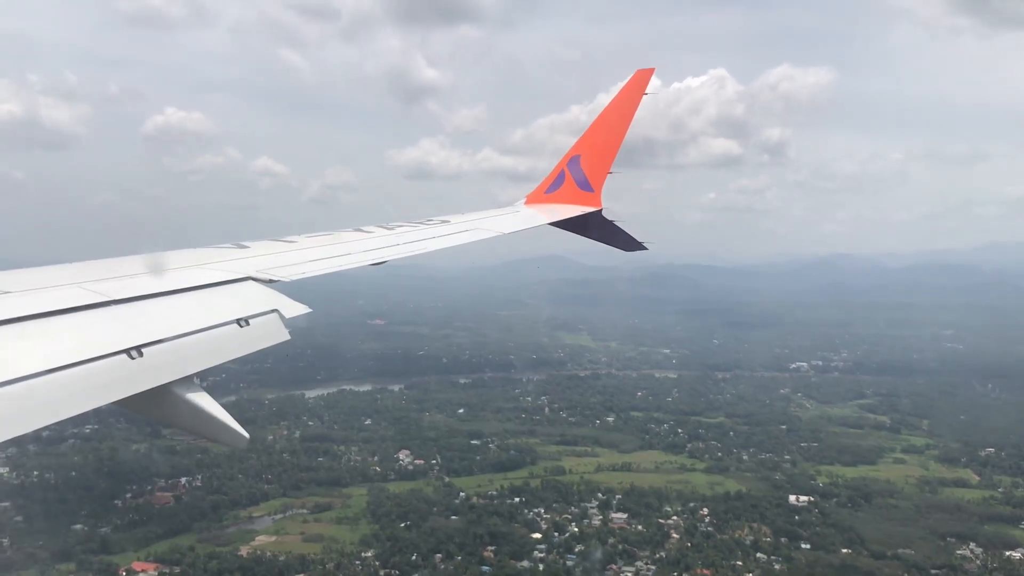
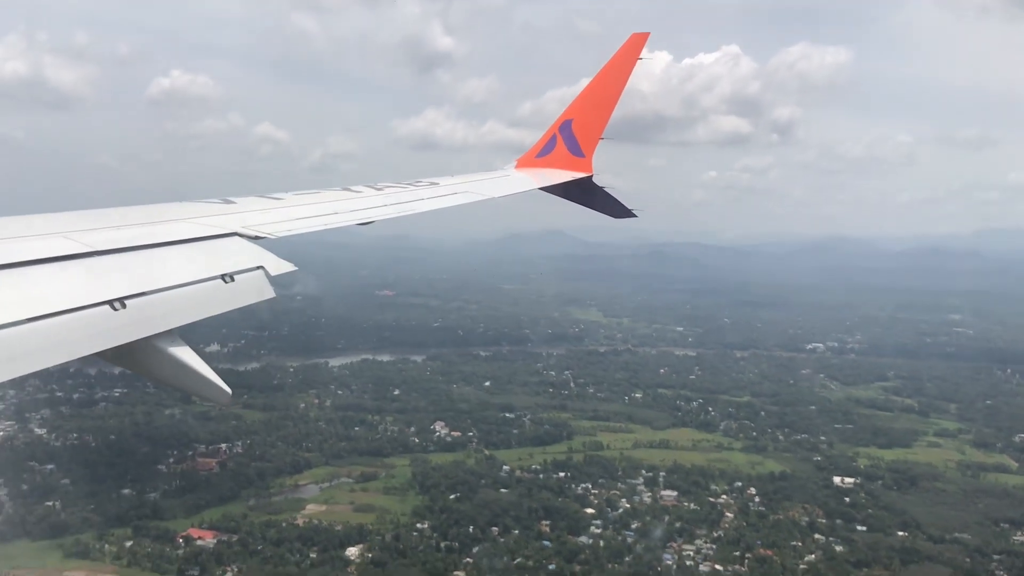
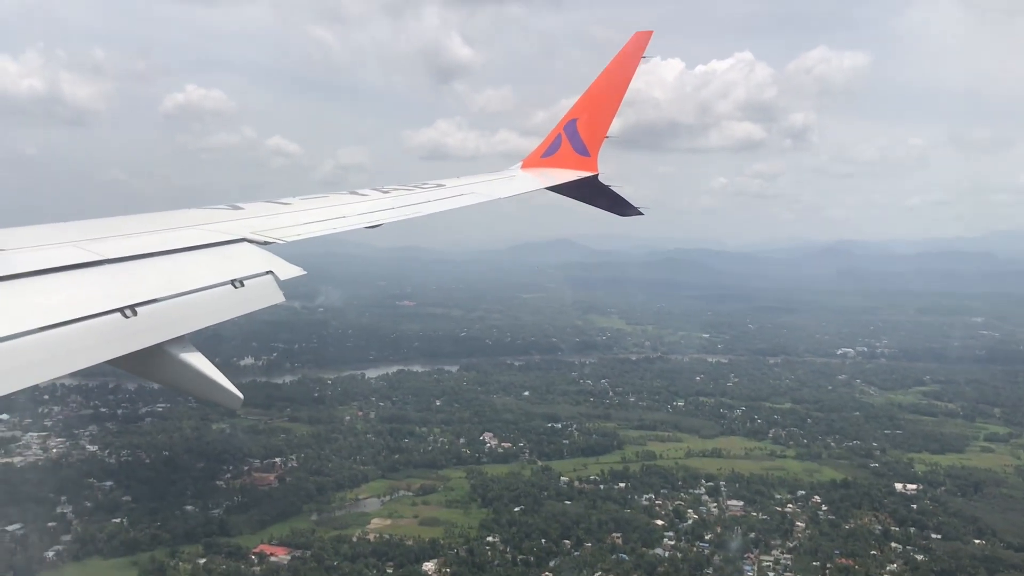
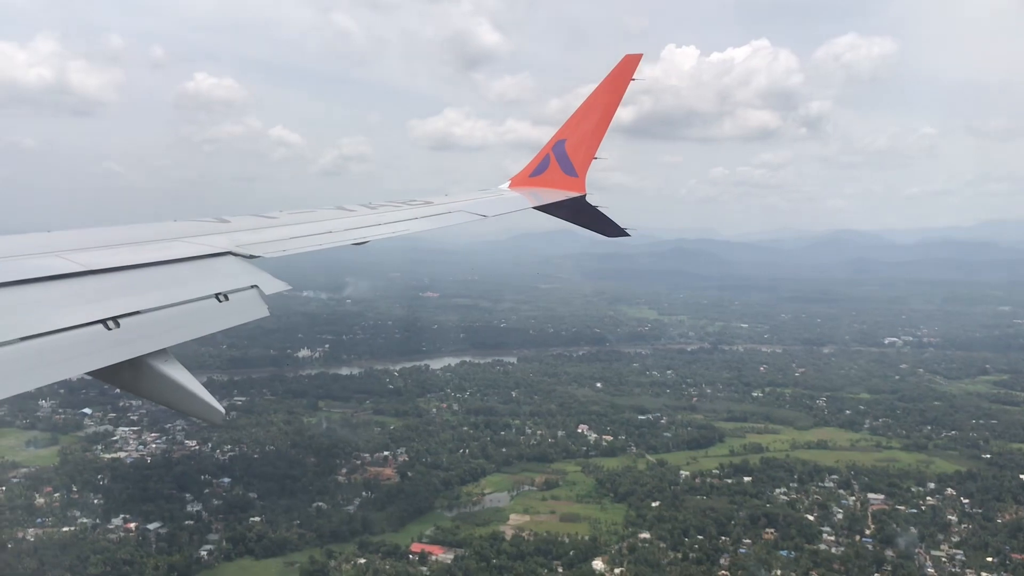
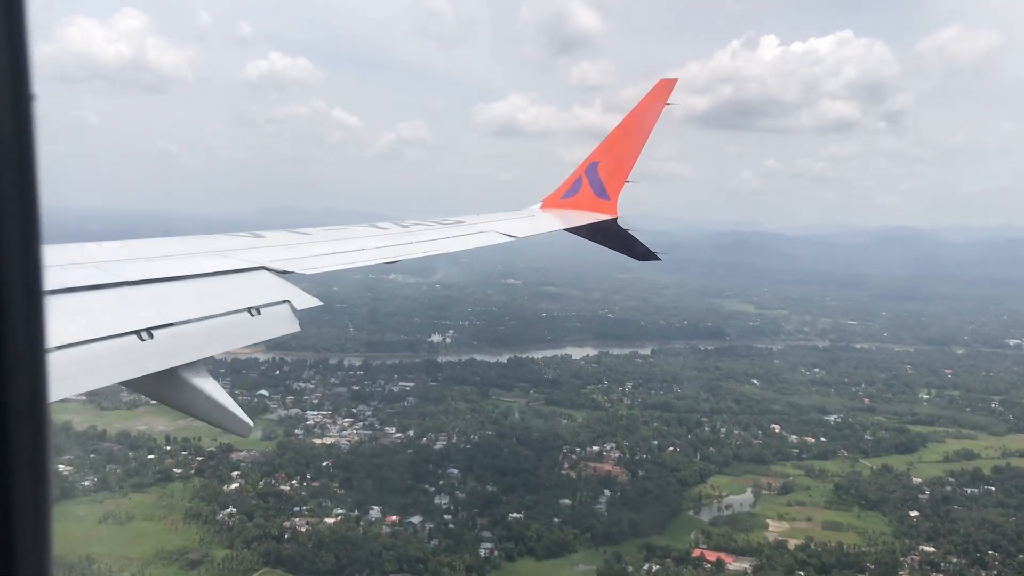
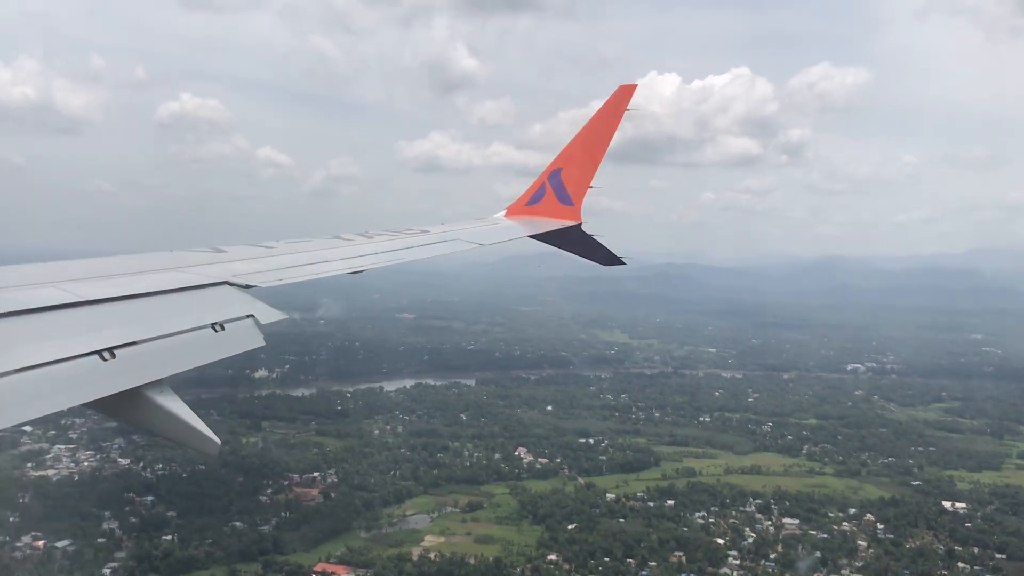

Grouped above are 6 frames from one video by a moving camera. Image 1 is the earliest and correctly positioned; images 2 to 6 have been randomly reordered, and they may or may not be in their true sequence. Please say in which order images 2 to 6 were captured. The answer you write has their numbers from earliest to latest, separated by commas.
2, 3, 6, 4, 5
